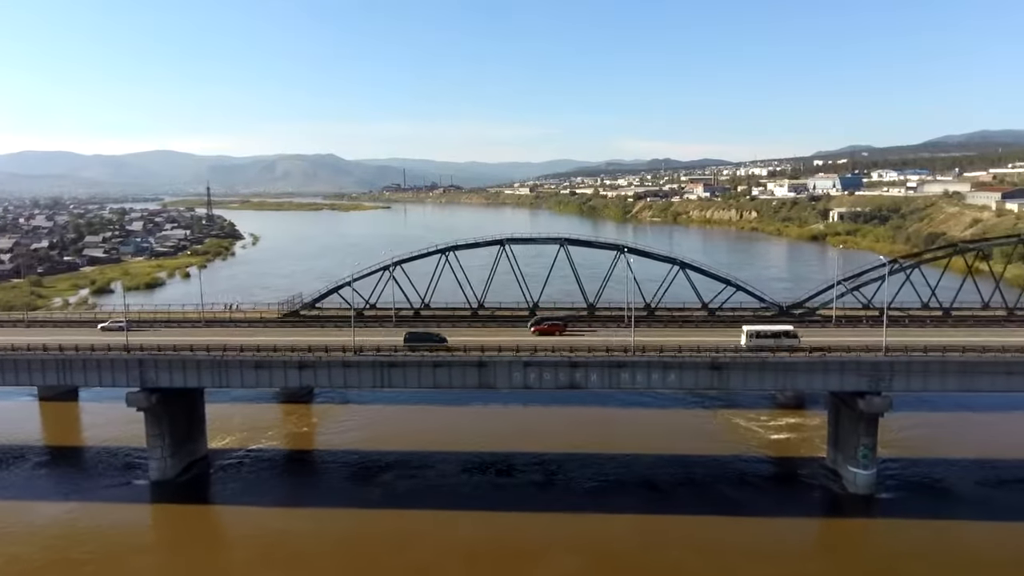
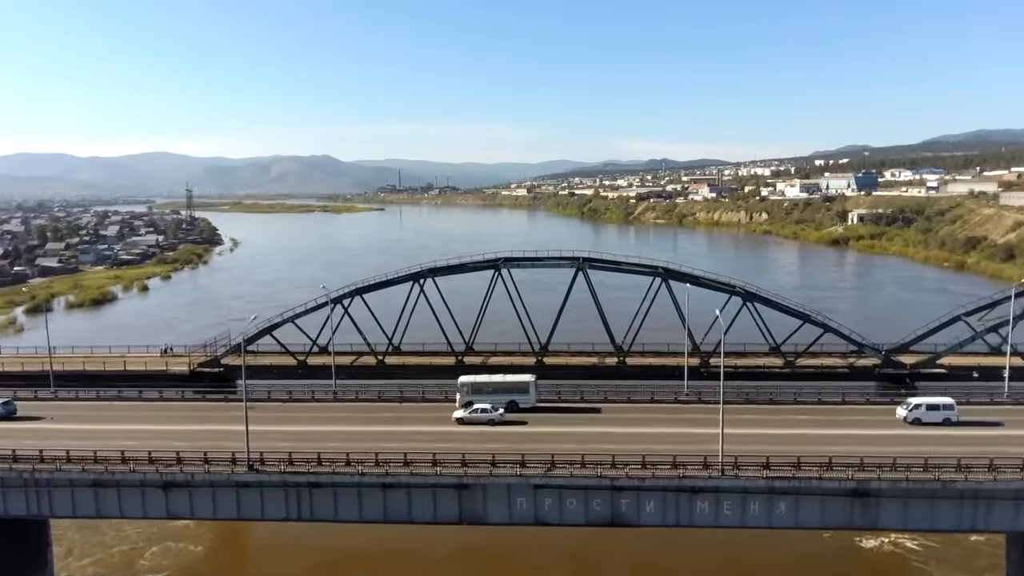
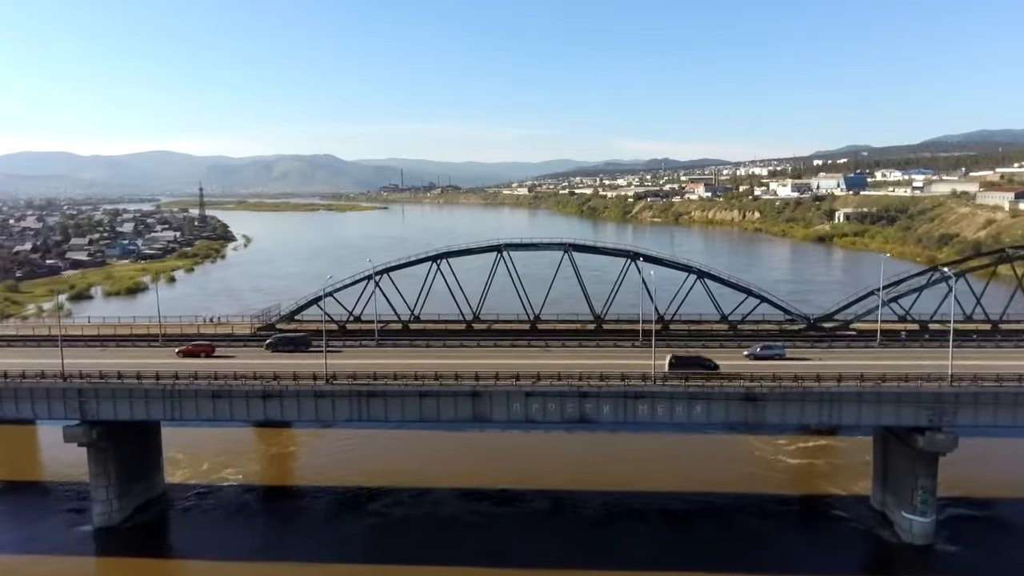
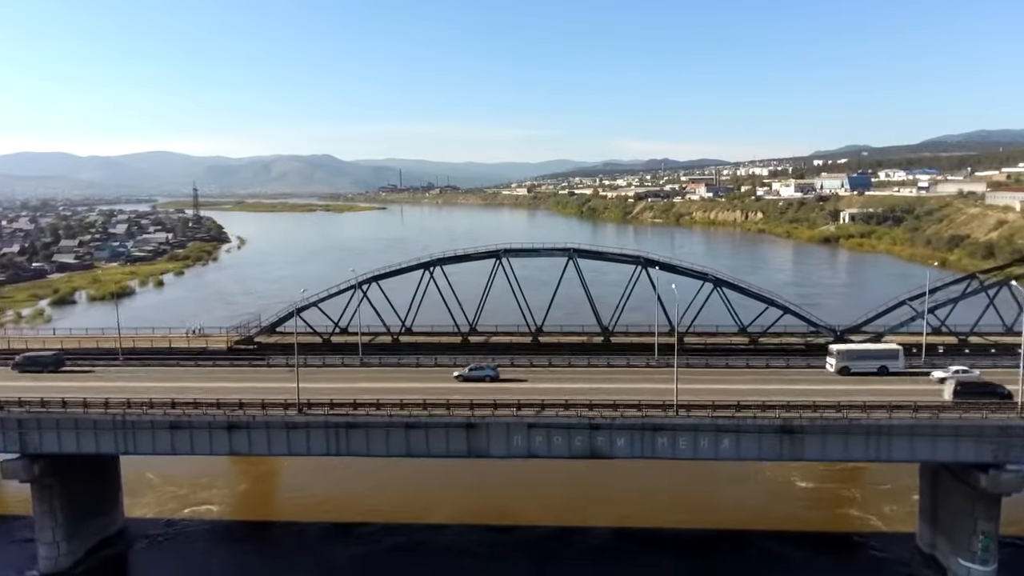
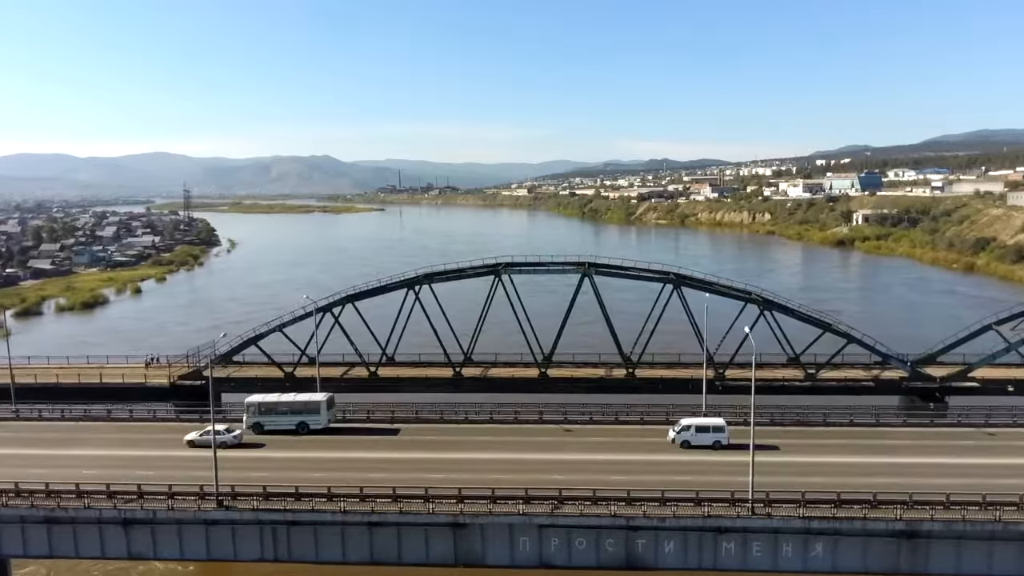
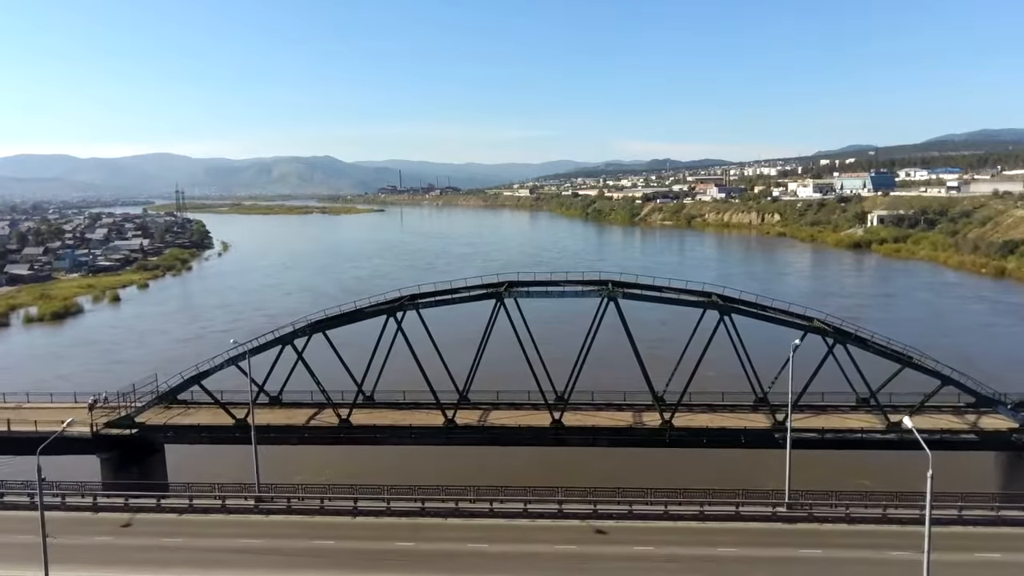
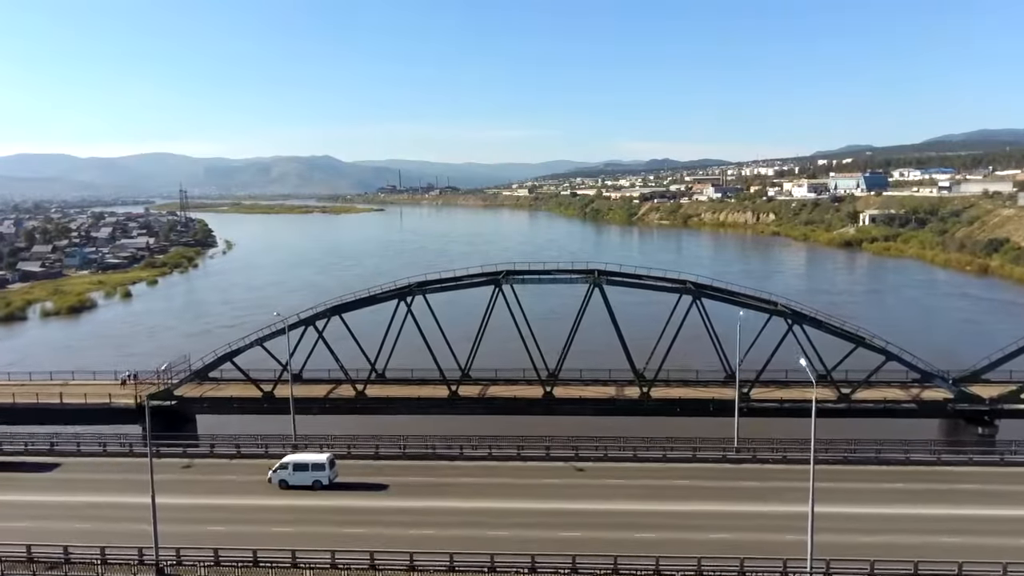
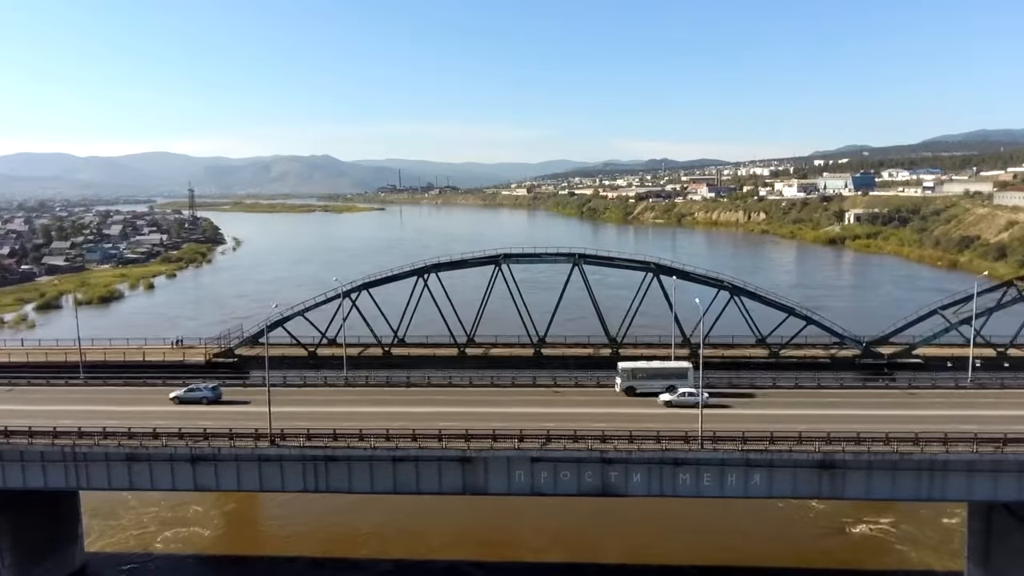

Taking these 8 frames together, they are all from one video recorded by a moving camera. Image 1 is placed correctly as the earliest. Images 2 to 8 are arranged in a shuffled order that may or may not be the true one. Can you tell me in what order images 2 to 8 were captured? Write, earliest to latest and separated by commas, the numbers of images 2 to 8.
3, 4, 8, 2, 5, 7, 6
